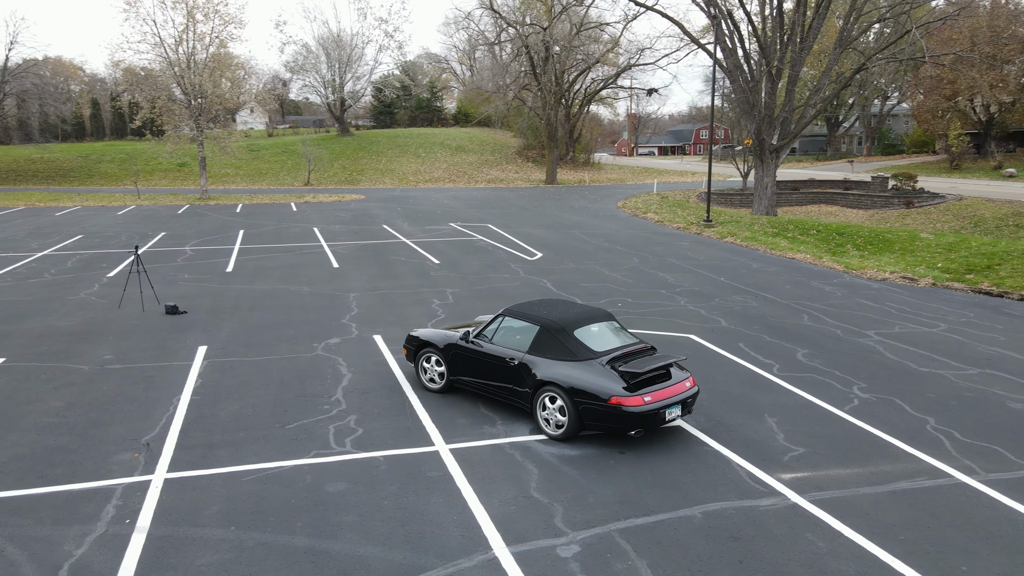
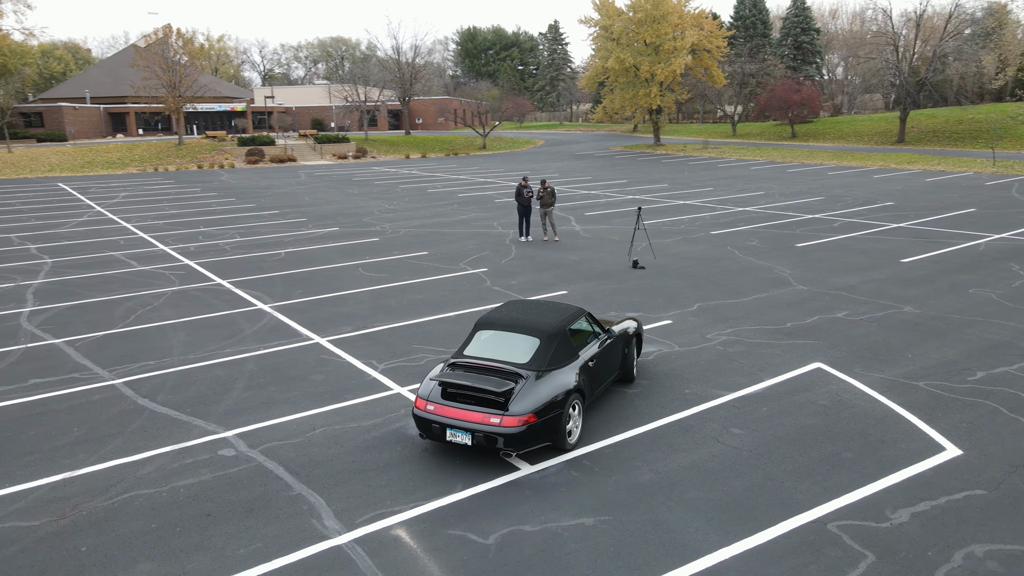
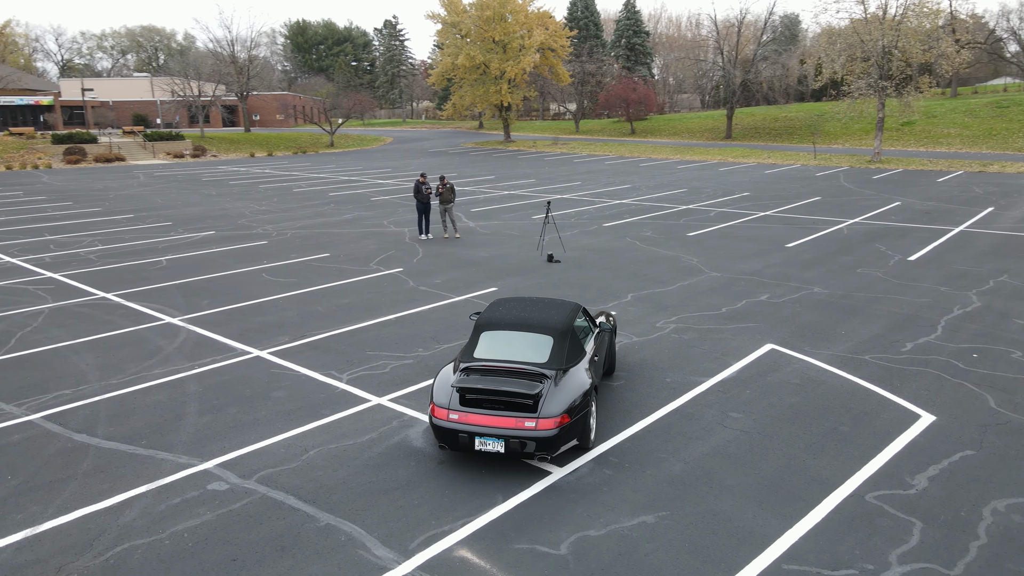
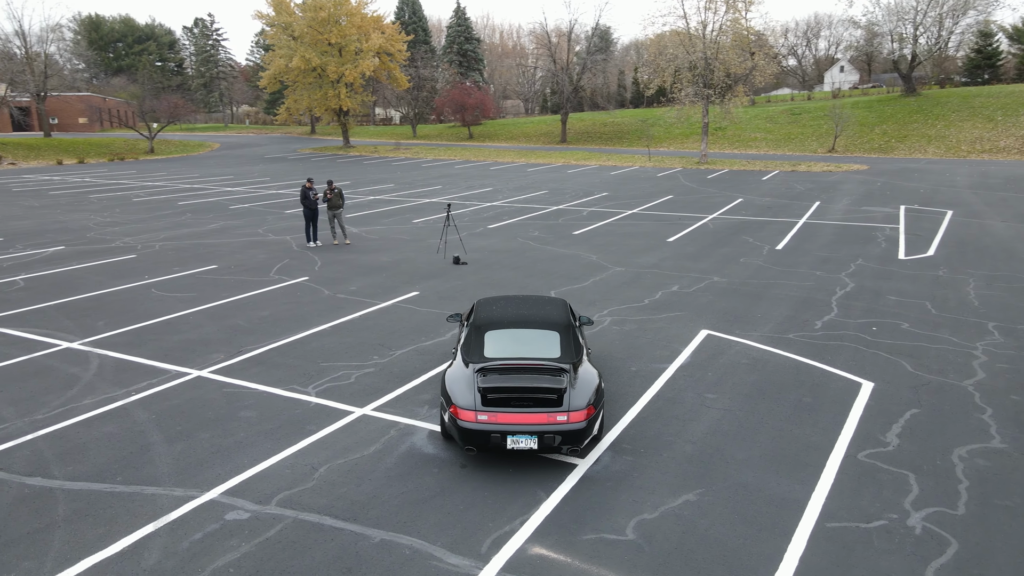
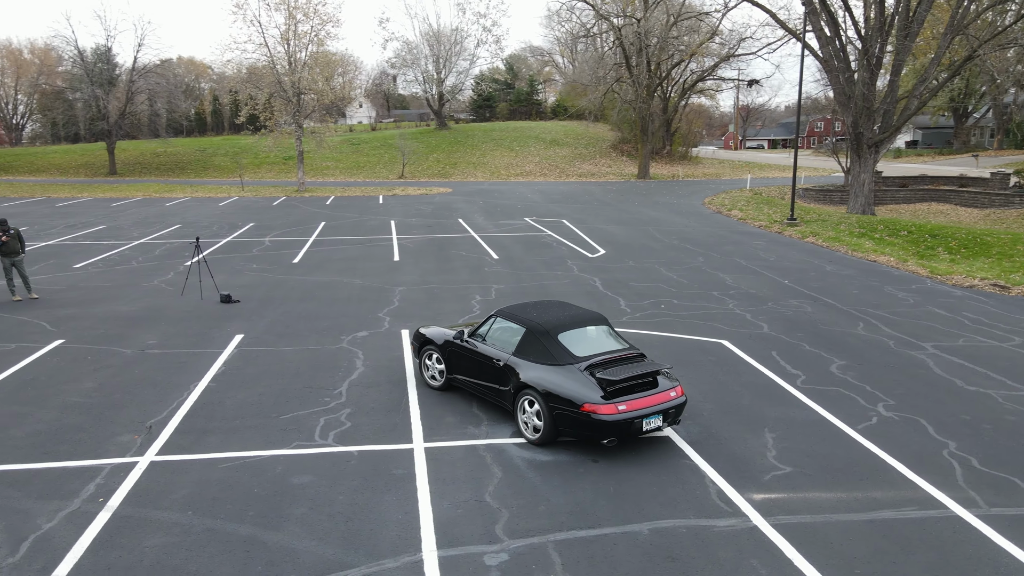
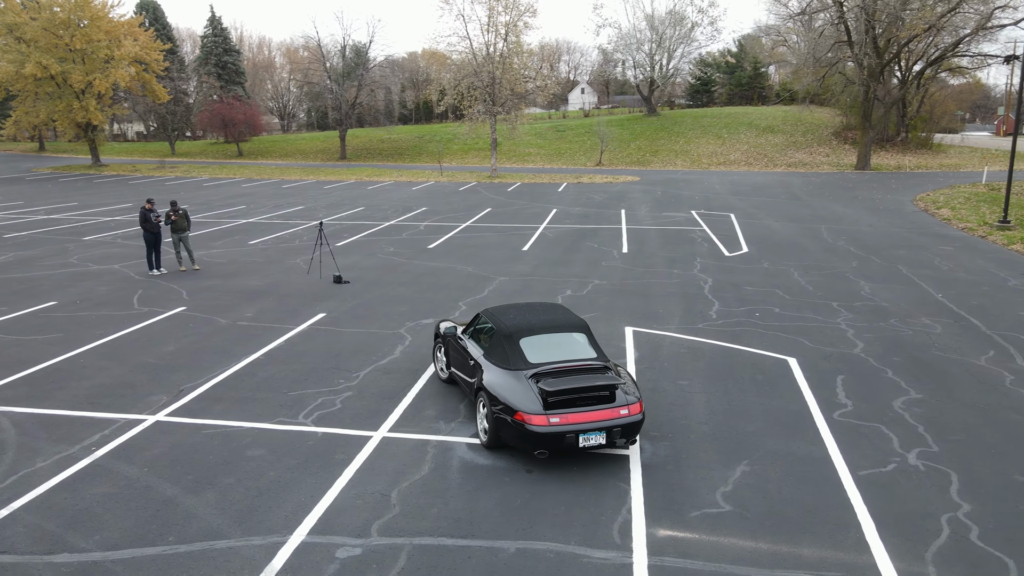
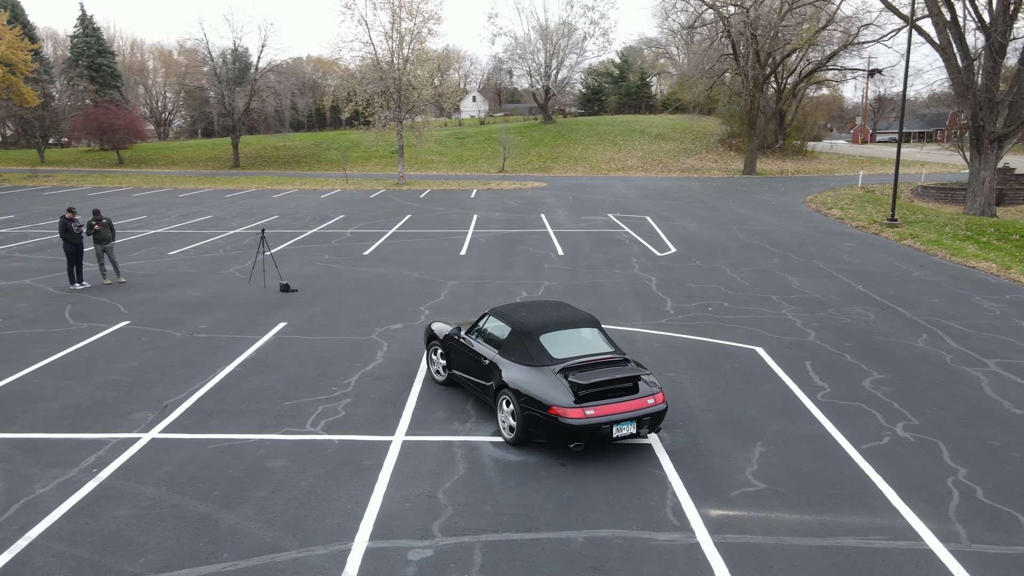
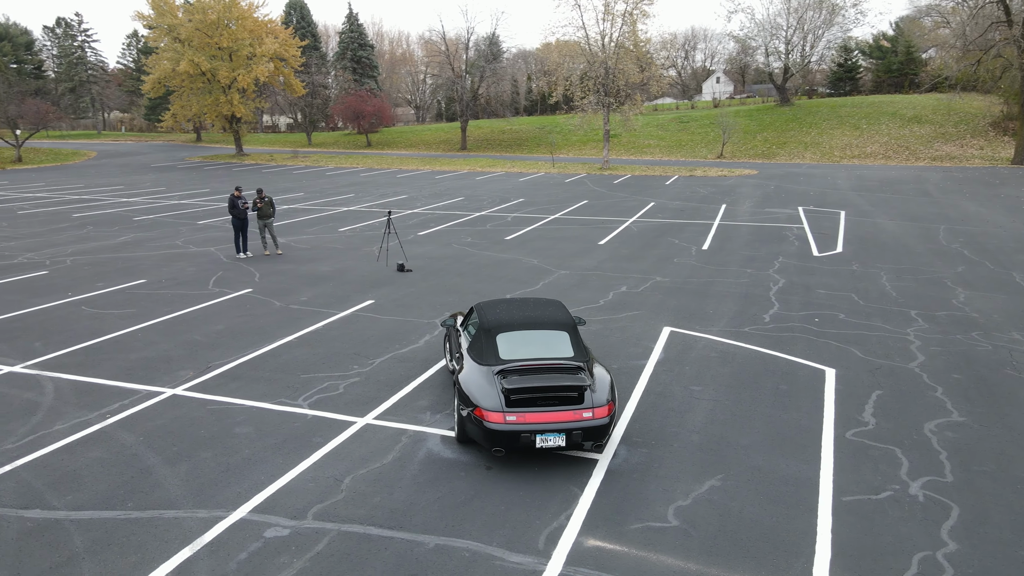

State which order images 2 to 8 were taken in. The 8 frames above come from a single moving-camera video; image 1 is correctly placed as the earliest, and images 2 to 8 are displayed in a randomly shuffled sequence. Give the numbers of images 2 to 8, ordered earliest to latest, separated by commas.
5, 7, 6, 8, 4, 3, 2
